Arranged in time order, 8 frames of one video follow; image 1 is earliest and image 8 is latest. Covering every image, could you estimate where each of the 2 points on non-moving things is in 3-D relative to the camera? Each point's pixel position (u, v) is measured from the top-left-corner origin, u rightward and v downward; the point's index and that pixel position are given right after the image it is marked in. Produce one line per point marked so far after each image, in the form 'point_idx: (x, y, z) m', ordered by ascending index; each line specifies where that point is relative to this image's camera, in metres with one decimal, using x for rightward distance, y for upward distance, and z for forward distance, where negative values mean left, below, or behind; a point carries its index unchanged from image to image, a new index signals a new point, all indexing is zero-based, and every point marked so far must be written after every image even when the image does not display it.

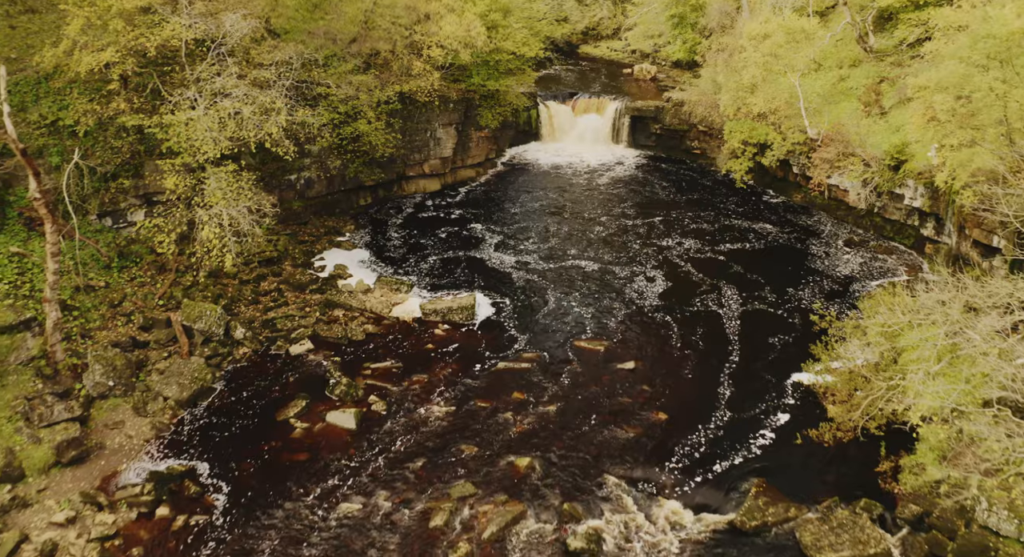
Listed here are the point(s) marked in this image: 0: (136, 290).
0: (-11.2, -0.4, +18.9) m
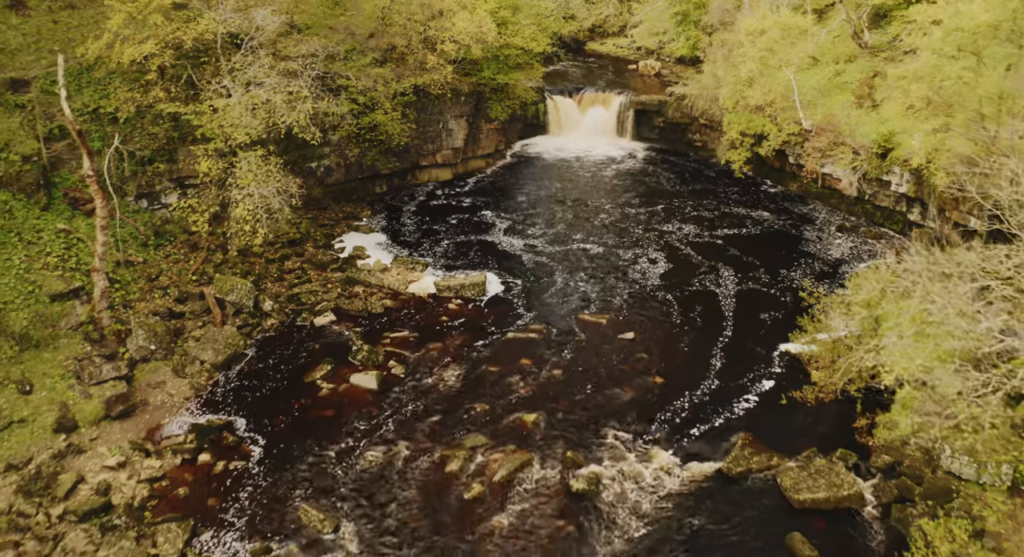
0: (-10.9, +0.4, +20.3) m
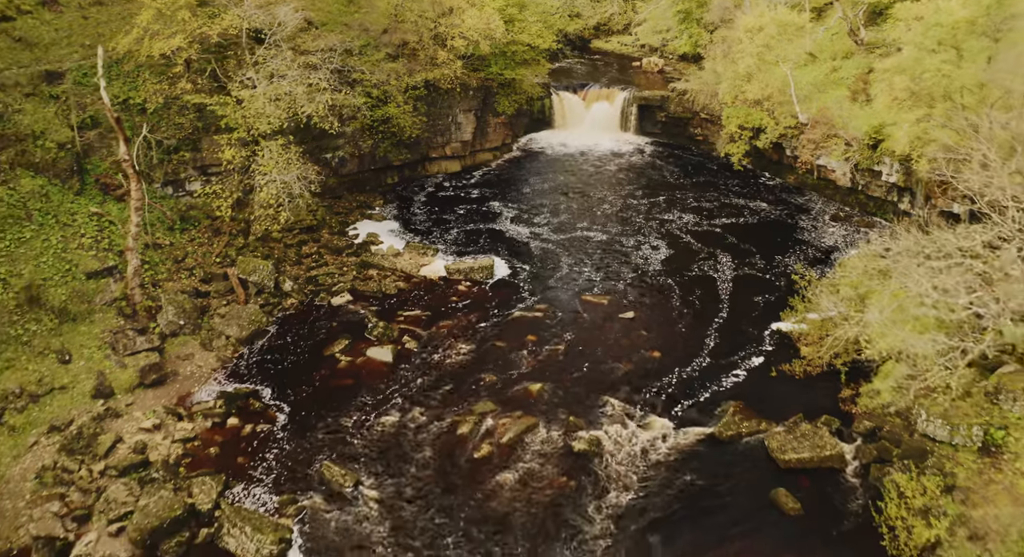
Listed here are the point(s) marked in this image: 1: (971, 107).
0: (-10.7, +1.0, +21.5) m
1: (+11.6, +4.3, +16.0) m
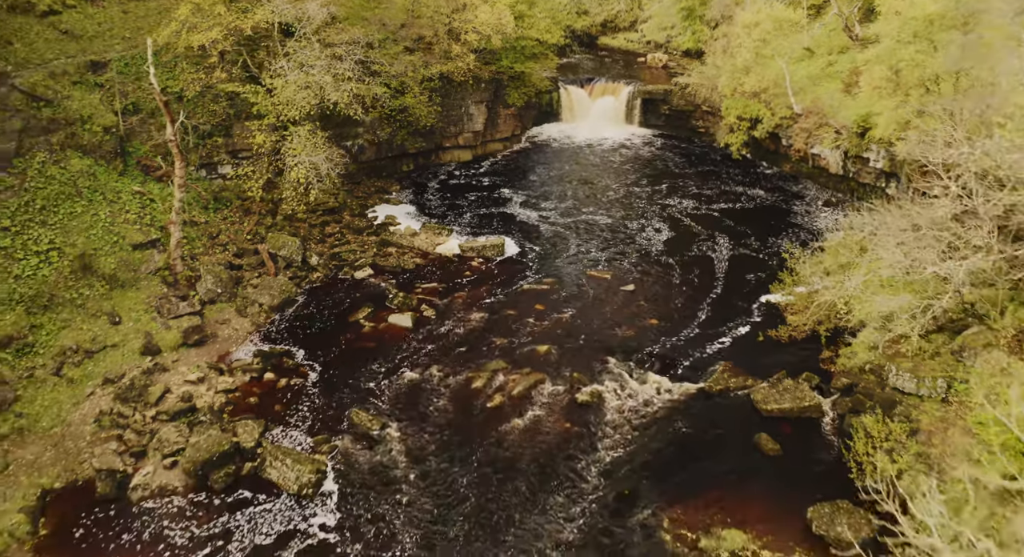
0: (-10.3, +1.9, +23.2) m
1: (+11.9, +5.1, +17.5) m
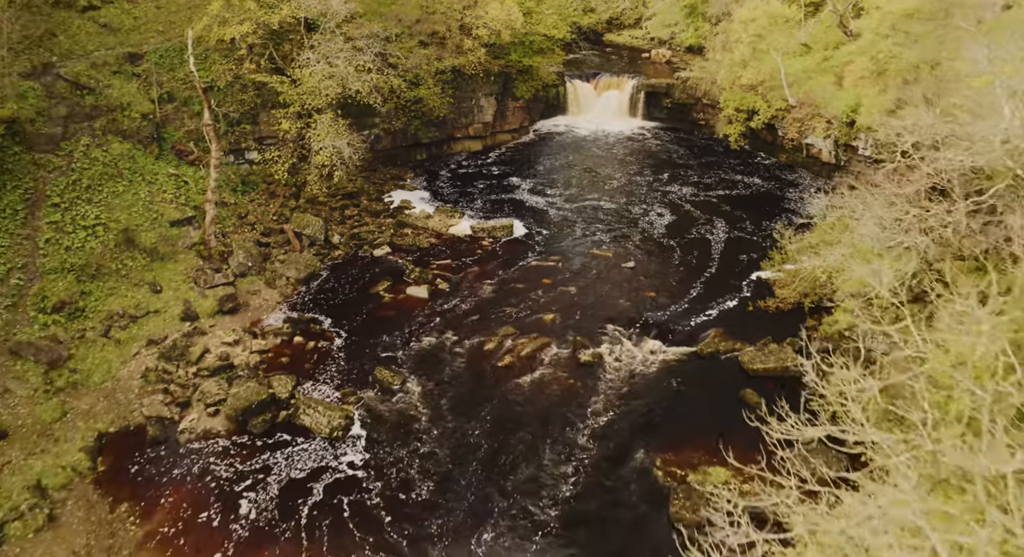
0: (-10.0, +2.8, +24.8) m
1: (+12.2, +5.8, +19.0) m
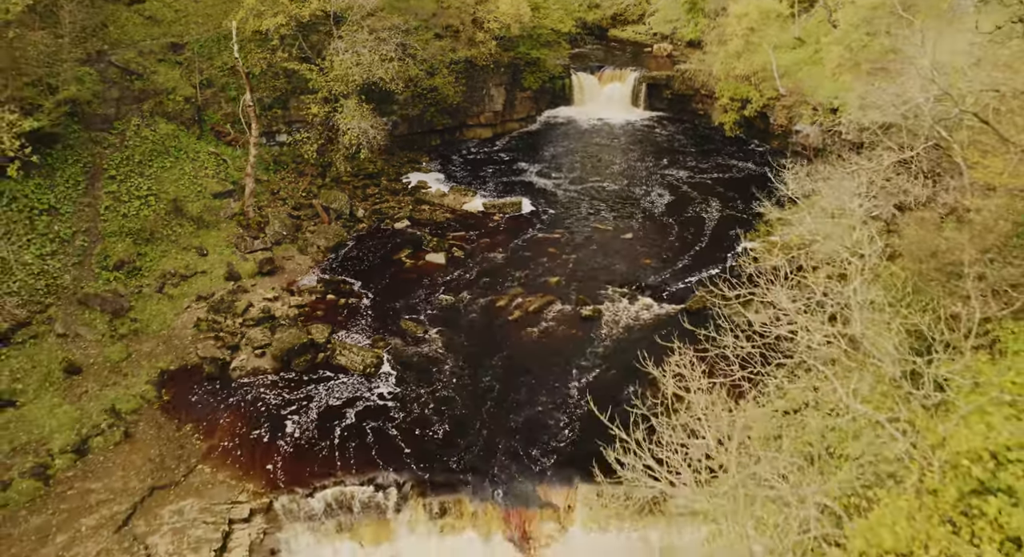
0: (-9.6, +4.1, +27.2) m
1: (+12.6, +6.9, +21.1) m
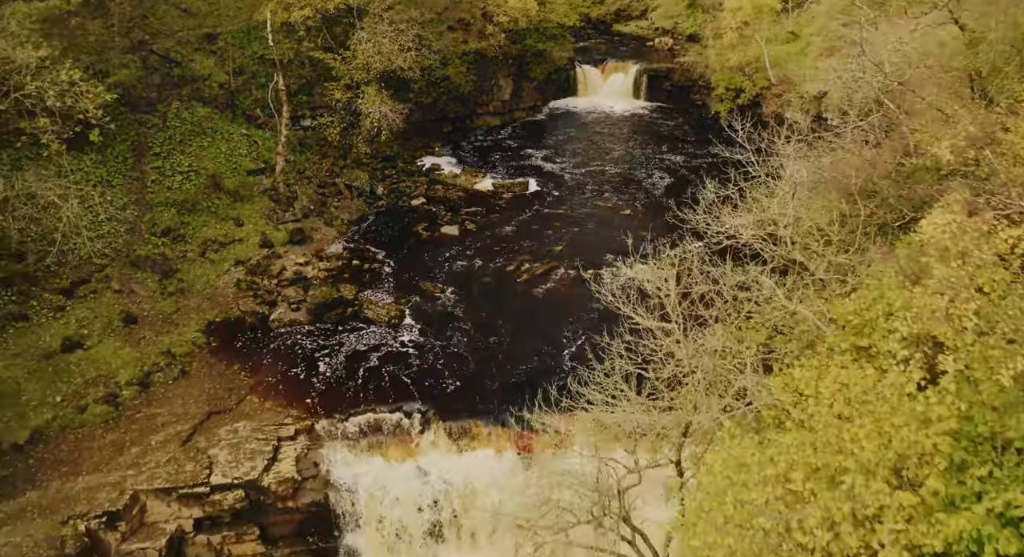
0: (-9.2, +5.3, +29.5) m
1: (+12.9, +8.1, +23.2) m
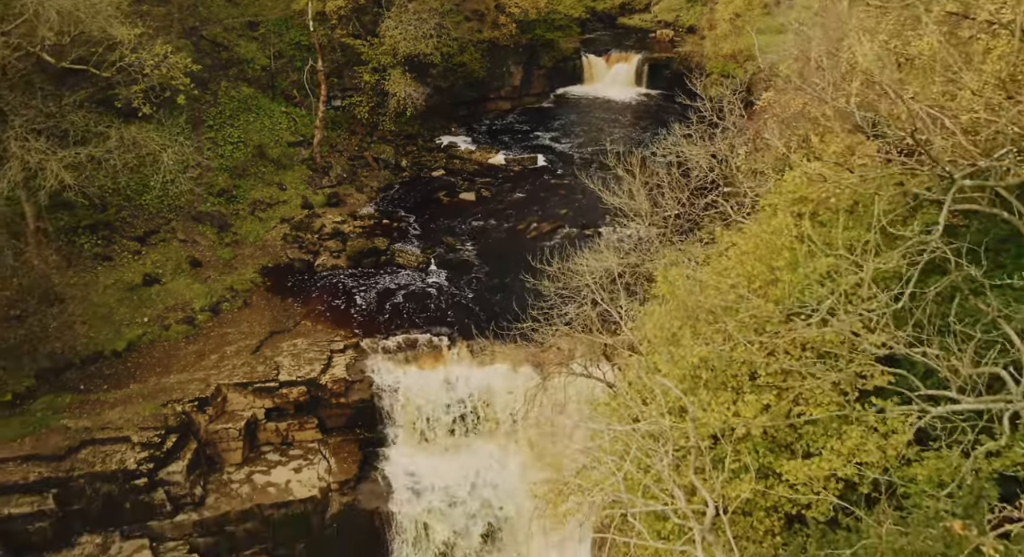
0: (-8.7, +7.2, +32.9) m
1: (+13.4, +9.8, +26.4) m
